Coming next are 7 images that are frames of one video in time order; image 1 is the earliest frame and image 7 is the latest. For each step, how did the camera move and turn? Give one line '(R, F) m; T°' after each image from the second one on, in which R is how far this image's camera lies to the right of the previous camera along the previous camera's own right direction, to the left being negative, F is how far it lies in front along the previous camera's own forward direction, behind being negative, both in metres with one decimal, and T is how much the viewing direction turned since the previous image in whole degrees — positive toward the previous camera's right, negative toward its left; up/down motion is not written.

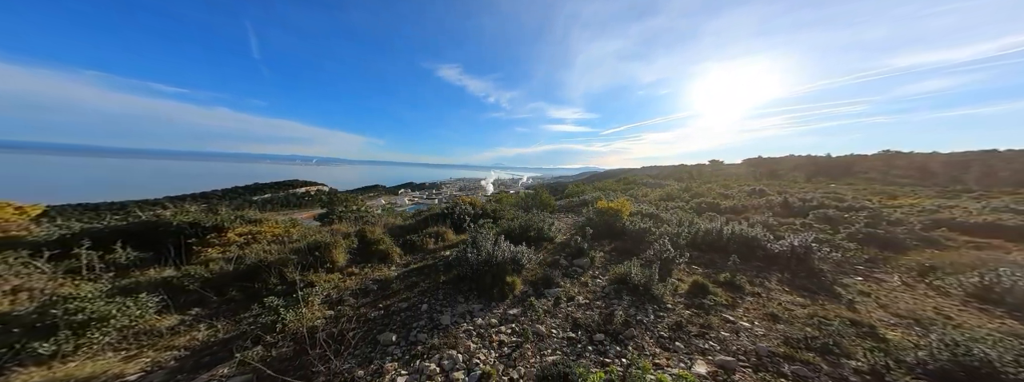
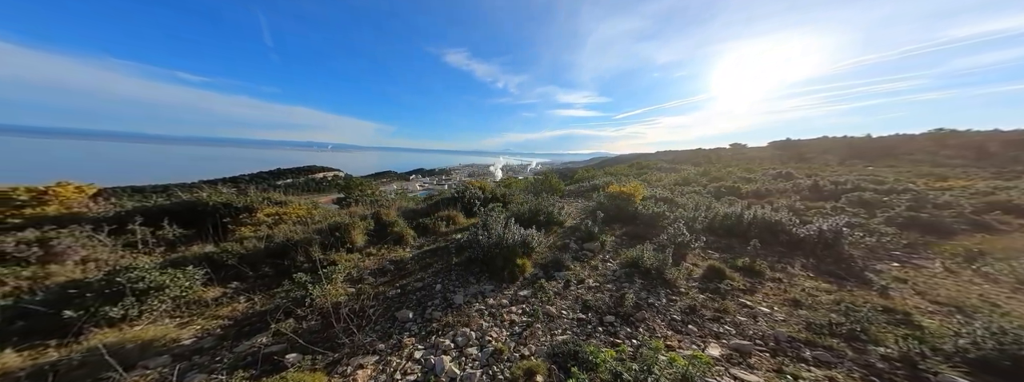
(0.0, 0.0) m; -3°
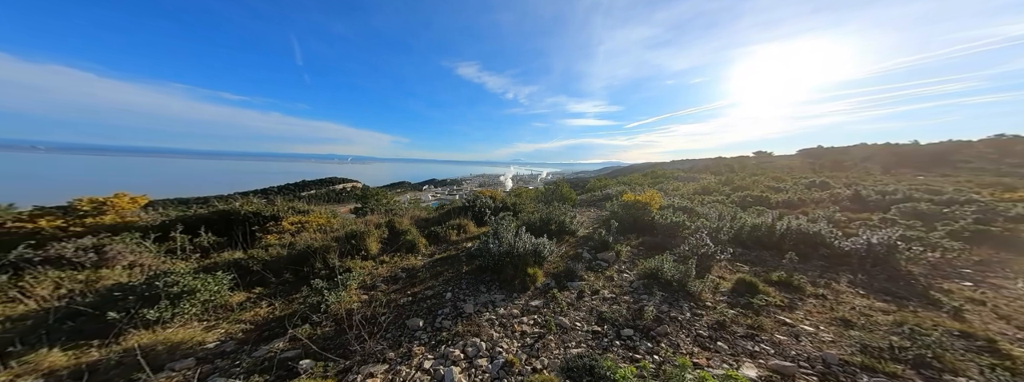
(0.0, +0.1) m; -3°
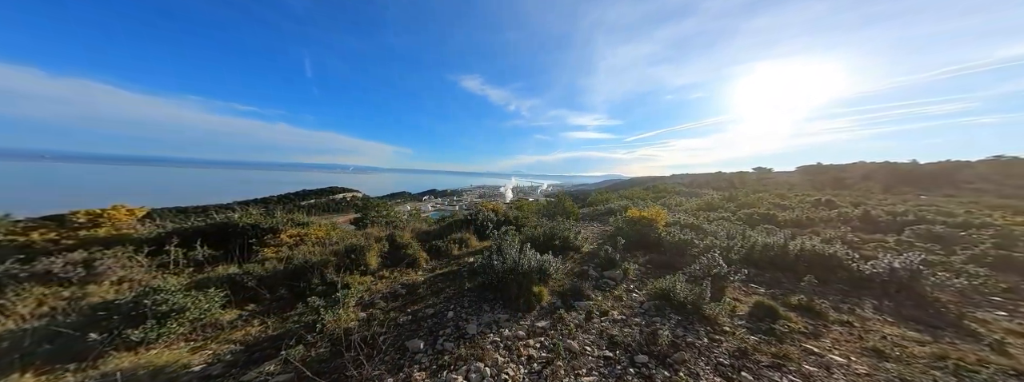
(-0.1, +0.1) m; 0°
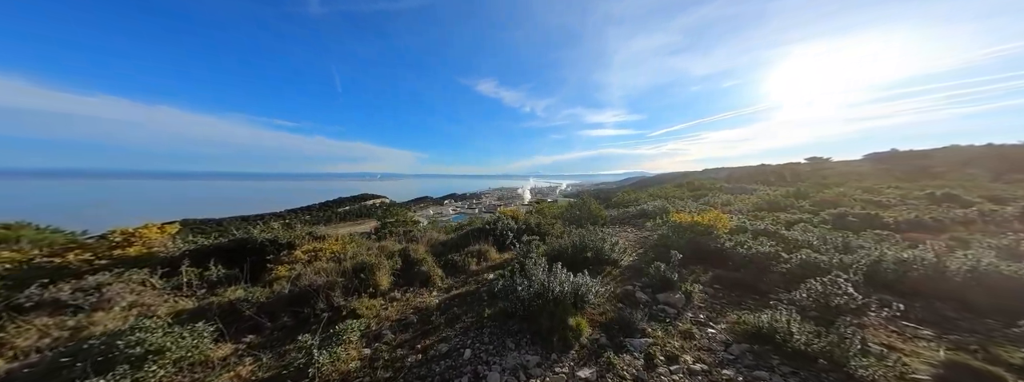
(-0.1, +0.7) m; -5°
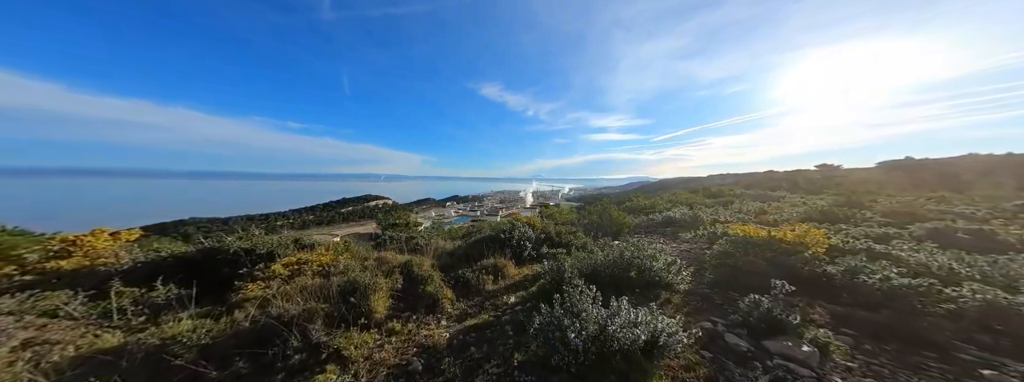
(-0.5, +1.0) m; 0°
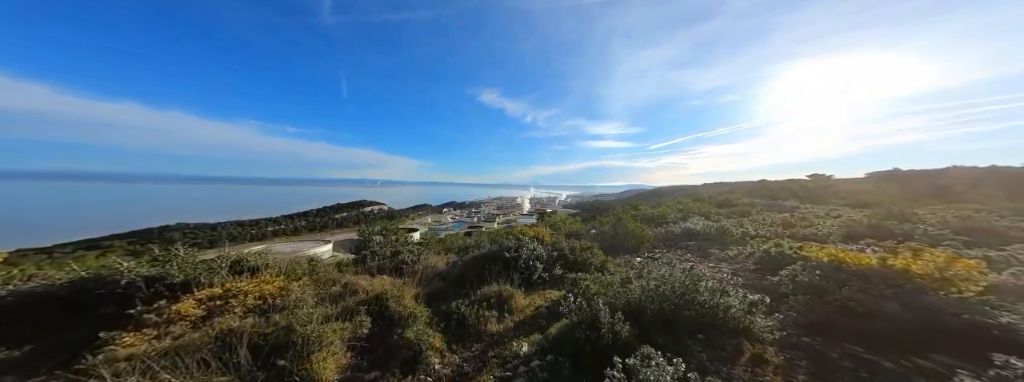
(-0.2, +1.1) m; +1°
